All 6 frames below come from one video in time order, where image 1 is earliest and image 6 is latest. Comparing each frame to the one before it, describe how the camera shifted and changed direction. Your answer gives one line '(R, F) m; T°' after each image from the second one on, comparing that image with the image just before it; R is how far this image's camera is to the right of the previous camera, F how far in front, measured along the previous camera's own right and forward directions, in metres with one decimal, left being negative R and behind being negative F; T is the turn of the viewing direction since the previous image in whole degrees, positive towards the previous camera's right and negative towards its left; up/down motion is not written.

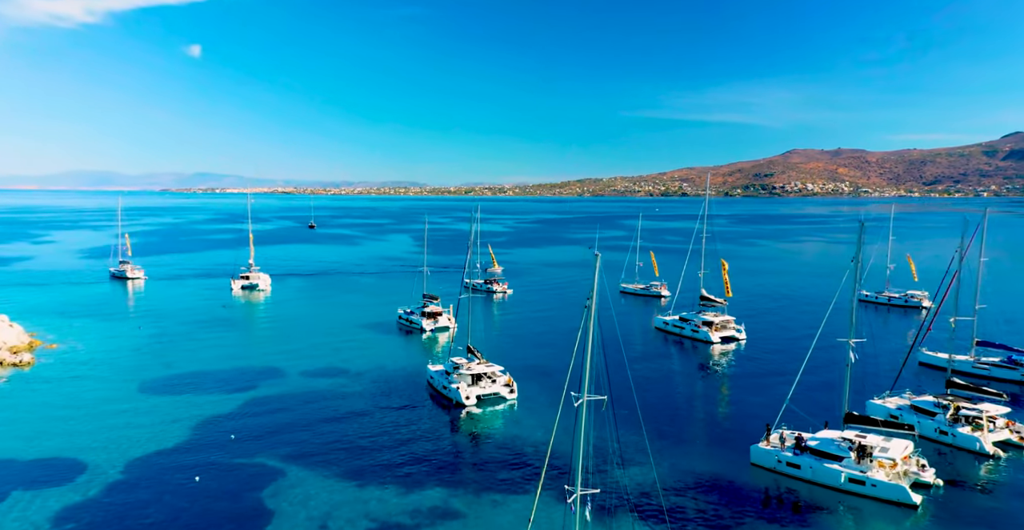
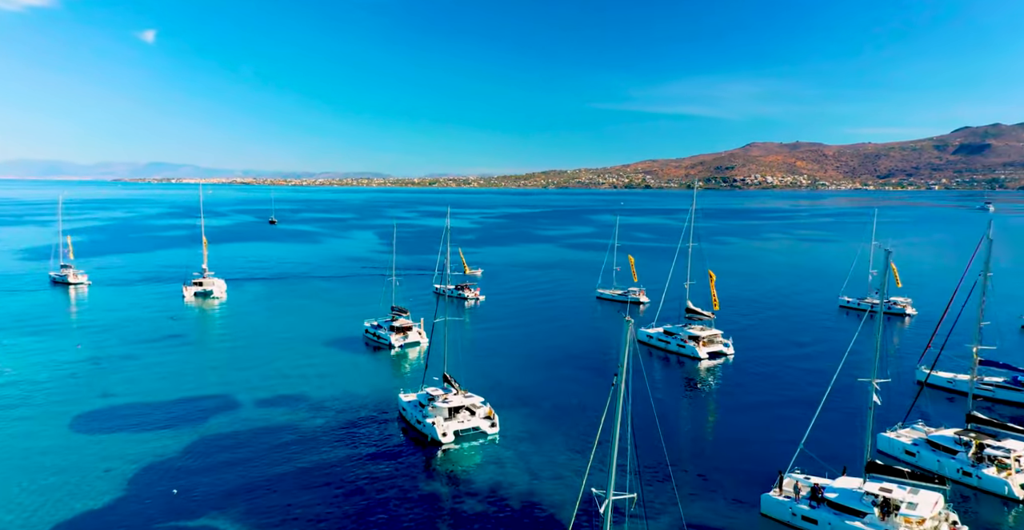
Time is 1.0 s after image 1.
(-0.8, +3.6) m; +3°
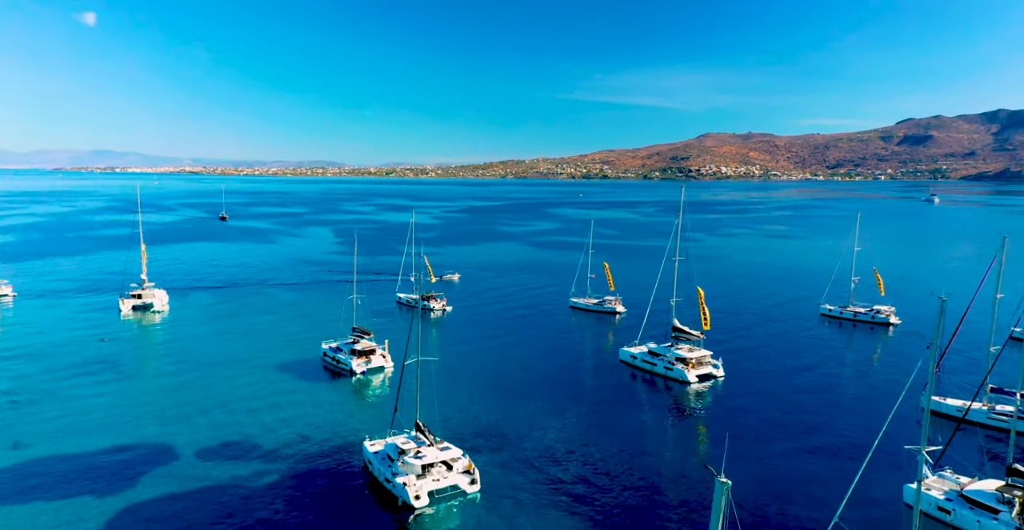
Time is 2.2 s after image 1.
(-1.0, +4.5) m; +4°
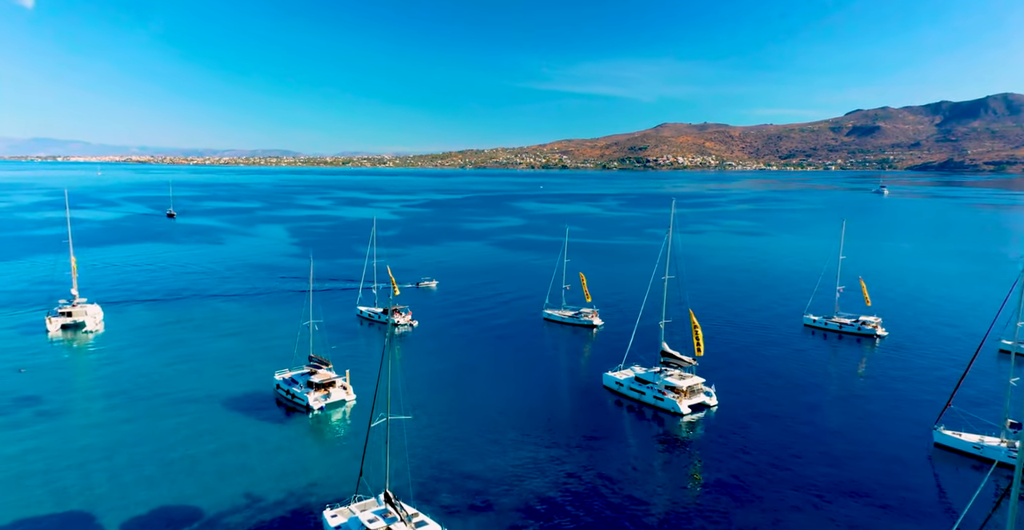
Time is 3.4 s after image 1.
(-1.0, +4.7) m; +4°
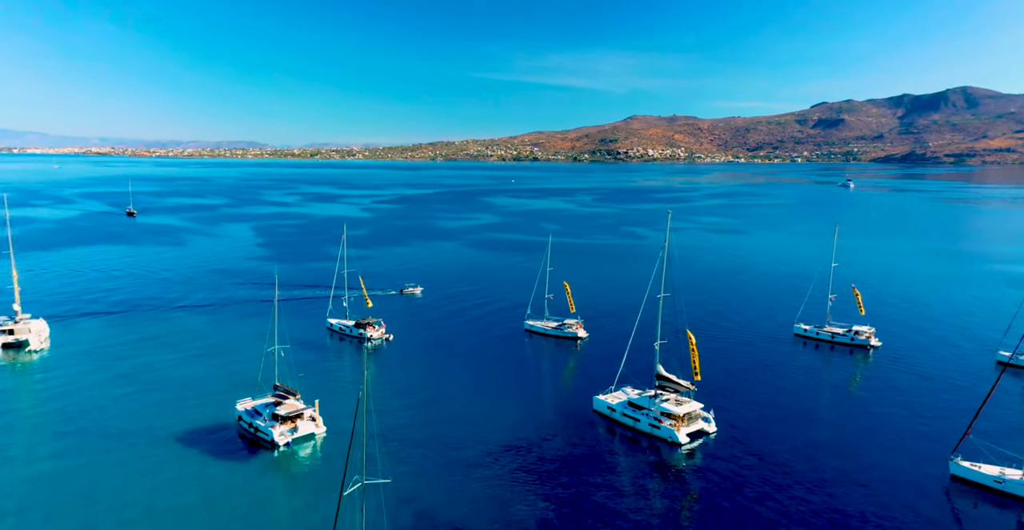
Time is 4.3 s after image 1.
(-0.8, +3.5) m; +3°
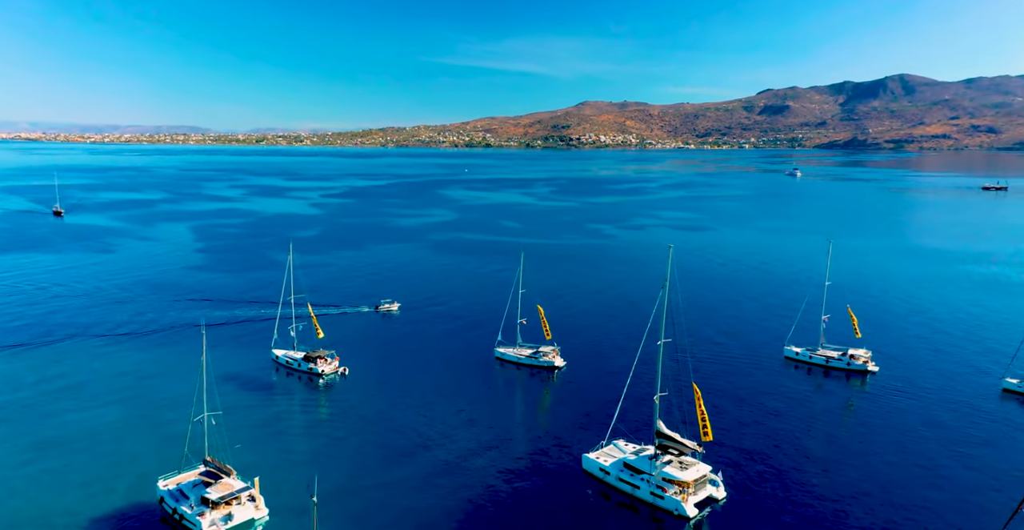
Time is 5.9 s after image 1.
(-1.2, +6.5) m; +4°
